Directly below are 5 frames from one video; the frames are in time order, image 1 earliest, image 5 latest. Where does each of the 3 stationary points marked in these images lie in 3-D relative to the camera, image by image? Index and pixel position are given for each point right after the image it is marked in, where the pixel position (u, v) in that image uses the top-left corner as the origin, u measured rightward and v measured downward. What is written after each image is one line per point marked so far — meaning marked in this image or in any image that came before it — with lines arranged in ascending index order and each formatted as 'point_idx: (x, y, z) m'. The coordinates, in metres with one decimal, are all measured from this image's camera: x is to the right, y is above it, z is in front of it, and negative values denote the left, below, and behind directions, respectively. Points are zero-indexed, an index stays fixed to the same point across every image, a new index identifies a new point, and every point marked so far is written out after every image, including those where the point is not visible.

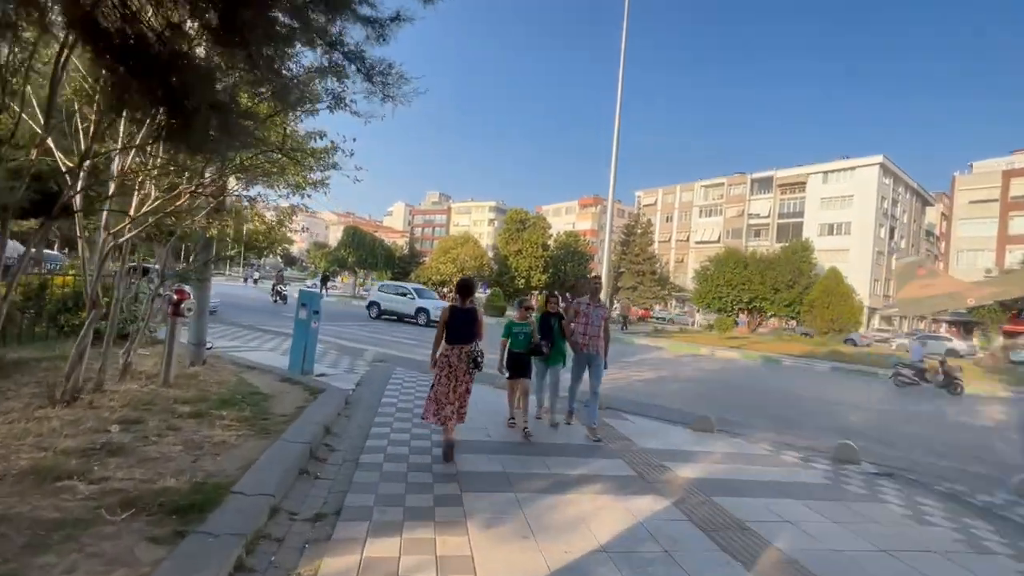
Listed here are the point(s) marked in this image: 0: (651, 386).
0: (+3.7, -2.6, +12.6) m
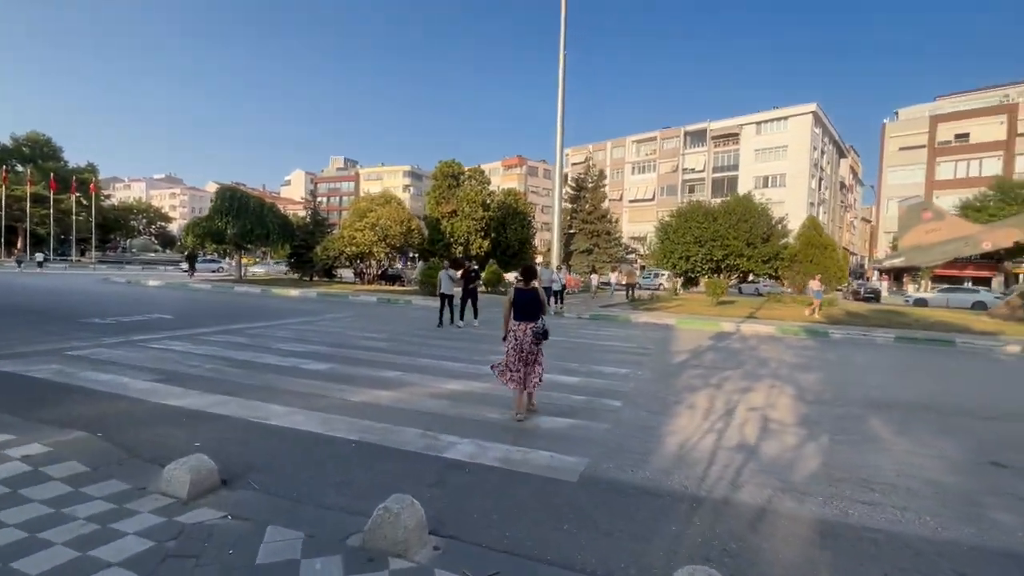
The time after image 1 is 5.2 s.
0: (+4.4, -2.0, +5.9) m
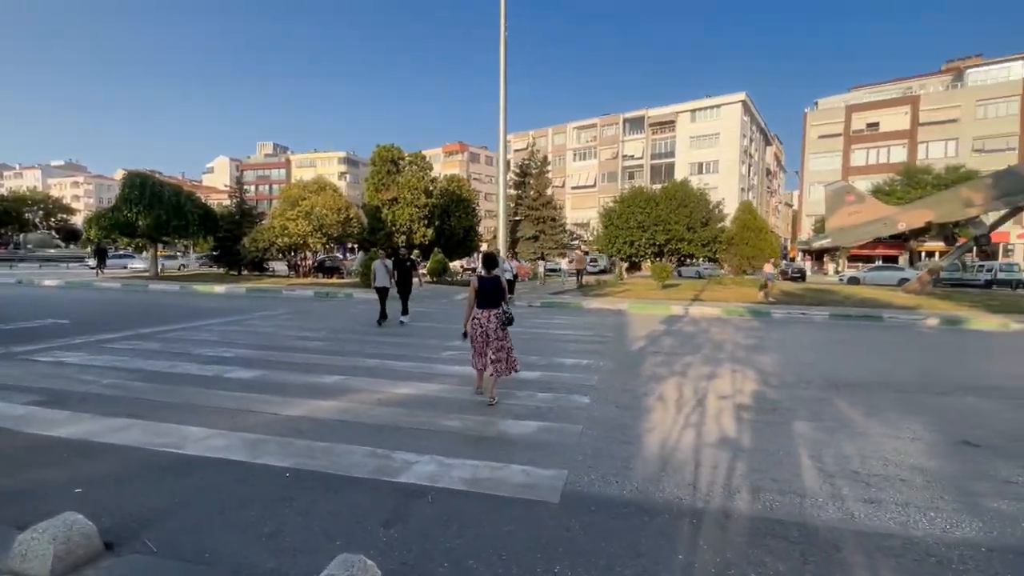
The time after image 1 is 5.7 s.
0: (+4.0, -1.7, +5.7) m
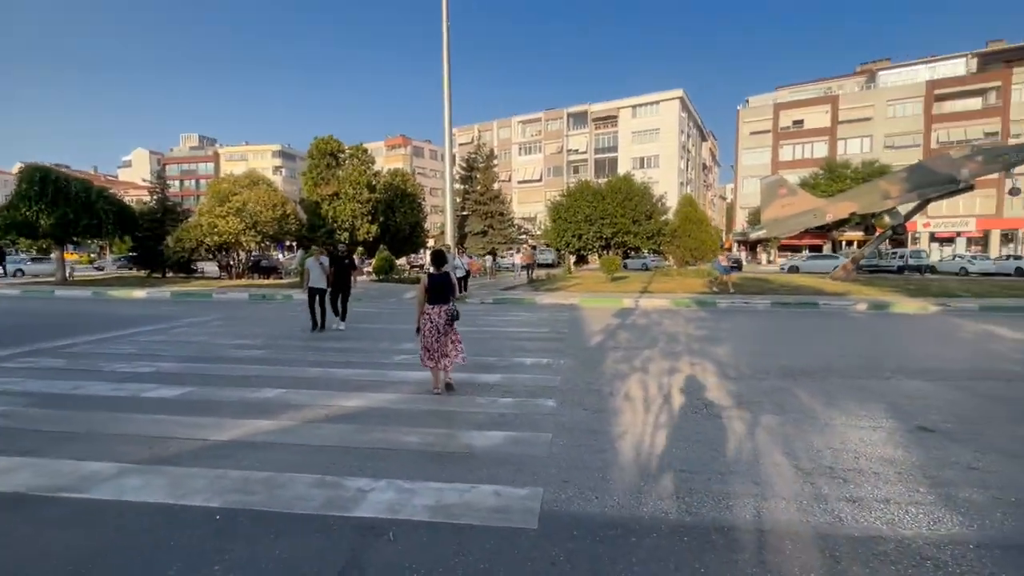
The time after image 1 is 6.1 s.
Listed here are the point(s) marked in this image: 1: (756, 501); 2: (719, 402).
0: (+3.5, -1.6, +5.7) m
1: (+2.0, -1.7, +3.9) m
2: (+2.9, -1.6, +6.6) m
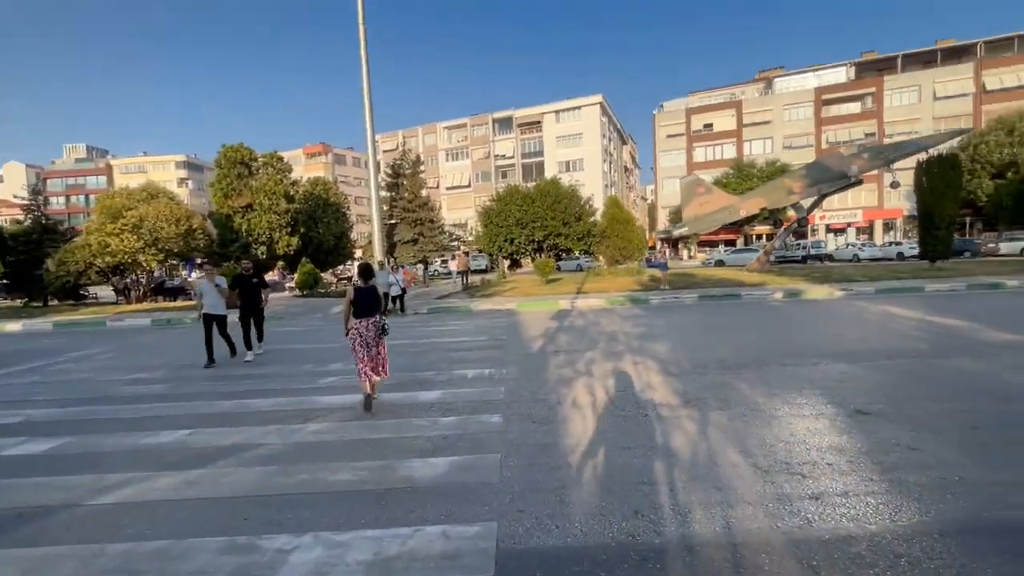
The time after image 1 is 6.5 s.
0: (+2.9, -1.5, +5.7) m
1: (+1.6, -1.7, +3.7) m
2: (+2.1, -1.5, +6.5) m
